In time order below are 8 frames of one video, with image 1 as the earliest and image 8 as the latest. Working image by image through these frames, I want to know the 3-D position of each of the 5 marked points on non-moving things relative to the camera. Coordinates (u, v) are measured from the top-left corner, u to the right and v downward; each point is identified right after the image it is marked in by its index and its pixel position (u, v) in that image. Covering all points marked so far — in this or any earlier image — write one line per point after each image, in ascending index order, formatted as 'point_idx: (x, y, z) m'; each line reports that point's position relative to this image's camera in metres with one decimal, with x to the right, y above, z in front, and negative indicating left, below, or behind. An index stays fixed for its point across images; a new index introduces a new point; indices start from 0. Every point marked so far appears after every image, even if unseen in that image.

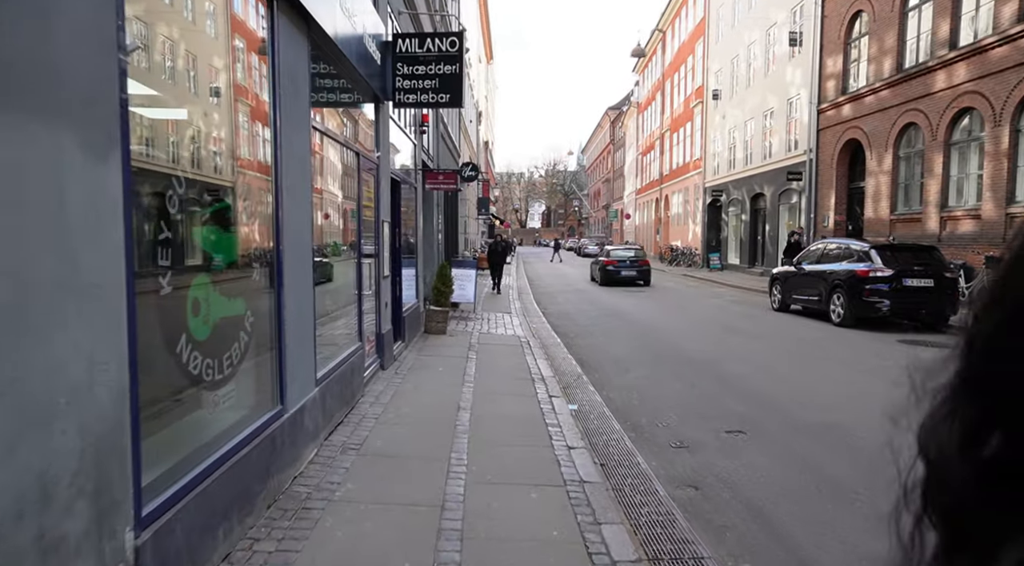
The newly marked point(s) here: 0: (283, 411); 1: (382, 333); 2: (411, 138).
0: (-1.5, -0.8, +4.3) m
1: (-1.6, -0.6, +8.0) m
2: (-1.7, +2.5, +11.4) m
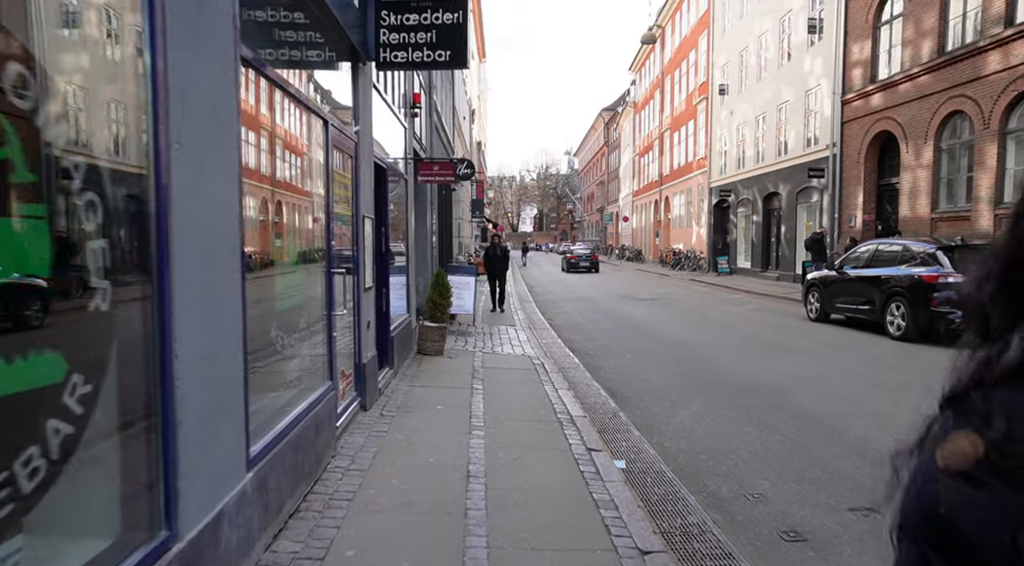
0: (-1.3, -1.0, +2.5) m
1: (-1.4, -0.7, +6.1) m
2: (-1.6, +2.3, +9.5) m
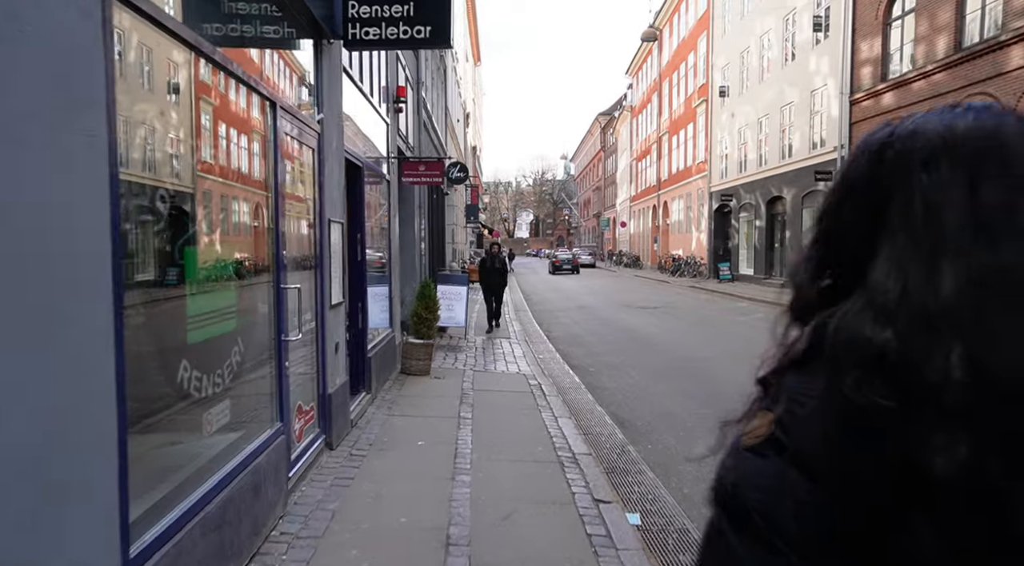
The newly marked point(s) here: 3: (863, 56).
0: (-1.3, -1.0, +1.5) m
1: (-1.5, -0.9, +5.2) m
2: (-1.7, +2.2, +8.6) m
3: (+10.1, +6.5, +19.0) m
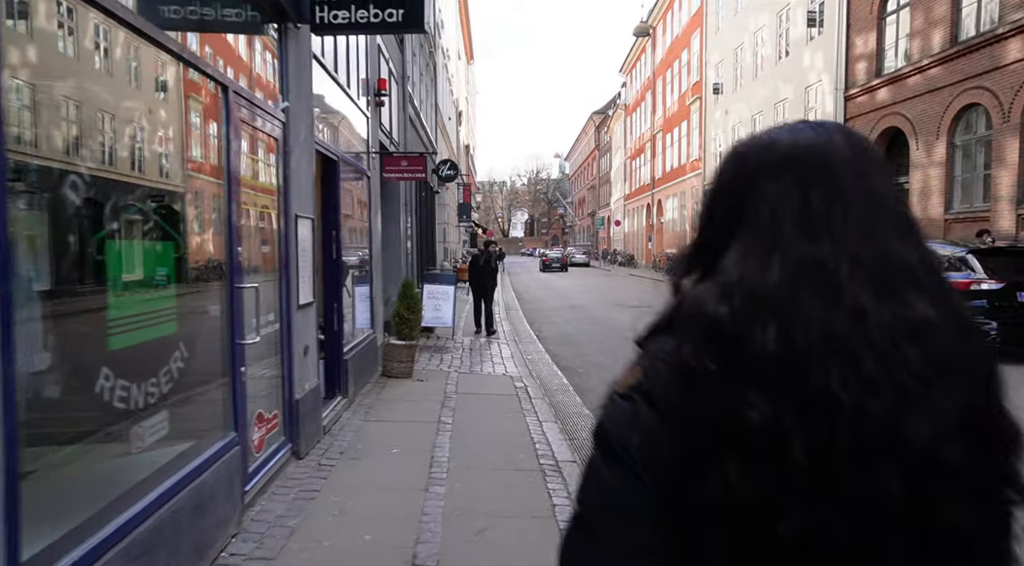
0: (-1.4, -1.0, +1.2) m
1: (-1.6, -0.9, +4.9) m
2: (-1.9, +2.2, +8.3) m
3: (+9.8, +6.6, +18.8) m
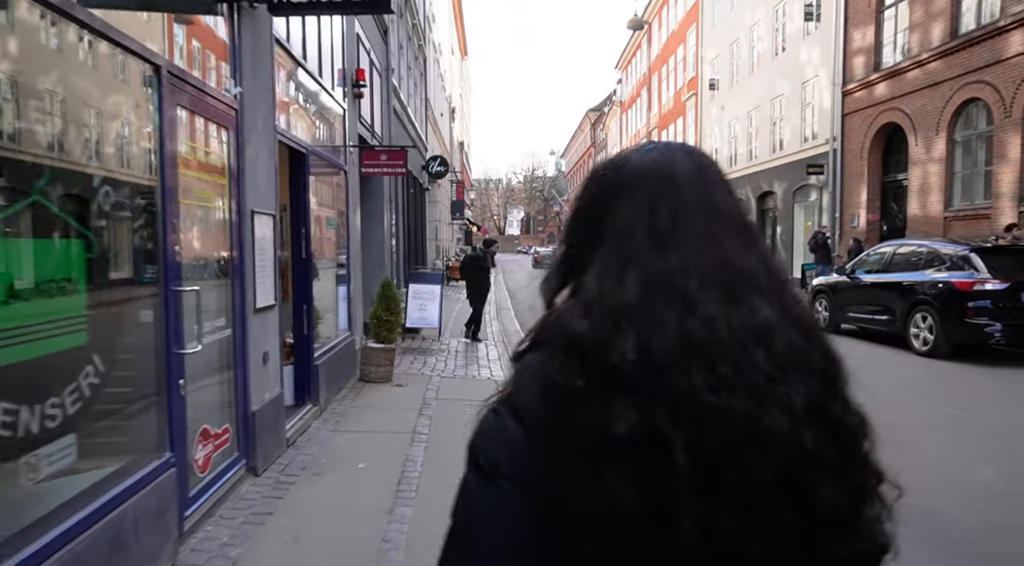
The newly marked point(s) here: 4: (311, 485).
0: (-1.6, -1.1, +0.9) m
1: (-1.8, -0.9, +4.5) m
2: (-2.1, +2.2, +7.9) m
3: (+9.6, +6.6, +18.5) m
4: (-1.4, -1.4, +4.5) m
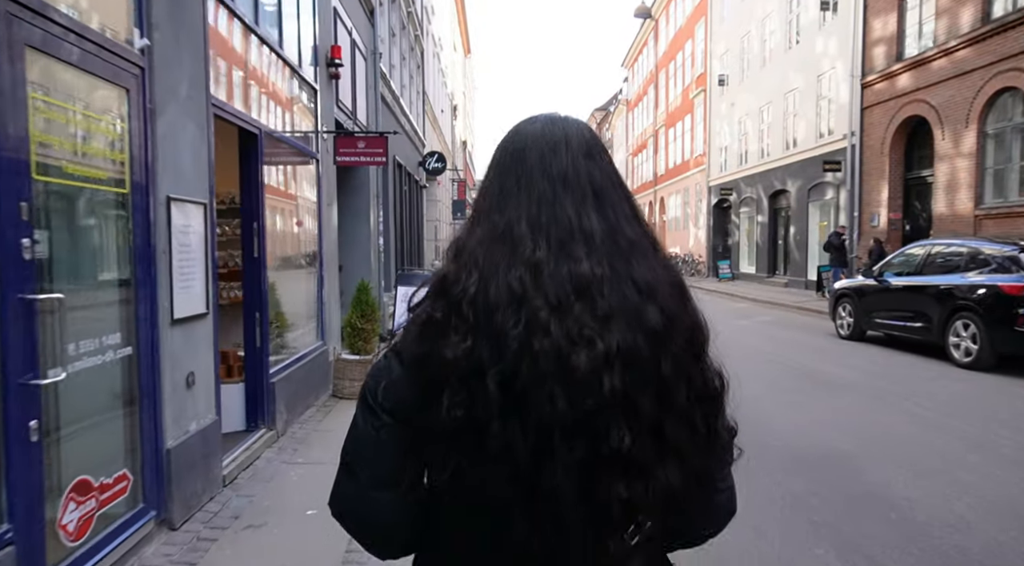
0: (-1.7, -1.1, -0.1) m
1: (-1.9, -0.9, +3.6) m
2: (-2.1, +2.2, +7.0) m
3: (+9.6, +6.5, +17.5) m
4: (-1.5, -1.4, +3.6) m
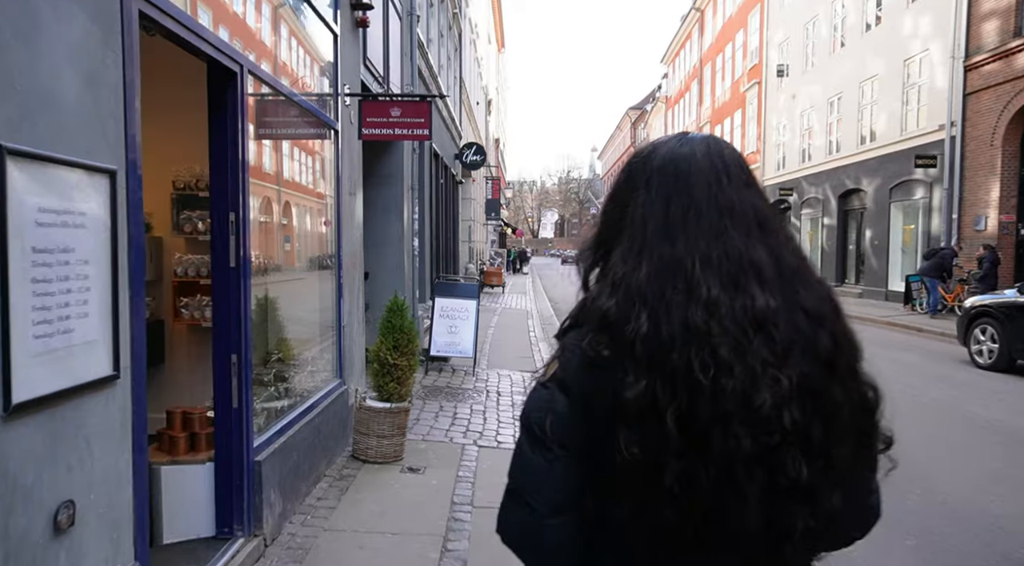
0: (-1.3, -1.2, -2.0) m
1: (-1.3, -1.0, +1.7) m
2: (-1.4, +2.0, +5.1) m
3: (+10.8, +6.3, +15.1) m
4: (-0.9, -1.5, +1.7) m
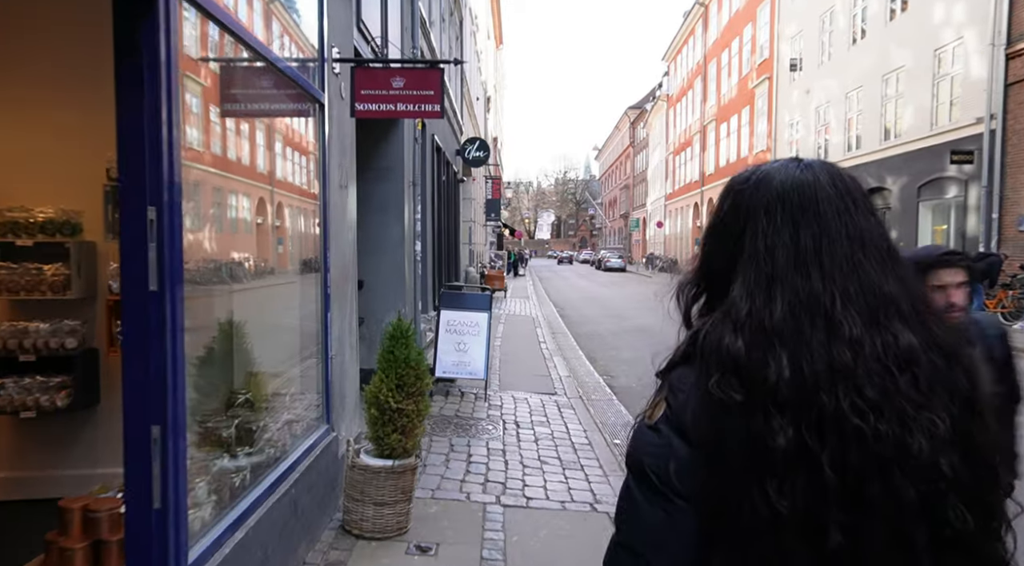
0: (-1.0, -1.3, -3.2) m
1: (-1.1, -1.1, +0.5) m
2: (-1.2, +1.9, +3.9) m
3: (+10.9, +6.2, +14.0) m
4: (-0.7, -1.6, +0.5) m
